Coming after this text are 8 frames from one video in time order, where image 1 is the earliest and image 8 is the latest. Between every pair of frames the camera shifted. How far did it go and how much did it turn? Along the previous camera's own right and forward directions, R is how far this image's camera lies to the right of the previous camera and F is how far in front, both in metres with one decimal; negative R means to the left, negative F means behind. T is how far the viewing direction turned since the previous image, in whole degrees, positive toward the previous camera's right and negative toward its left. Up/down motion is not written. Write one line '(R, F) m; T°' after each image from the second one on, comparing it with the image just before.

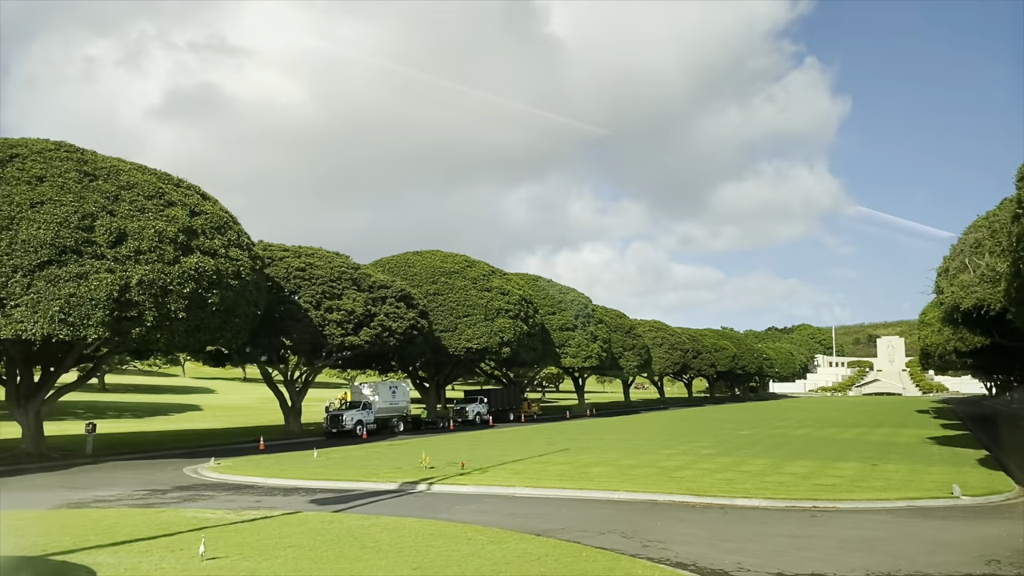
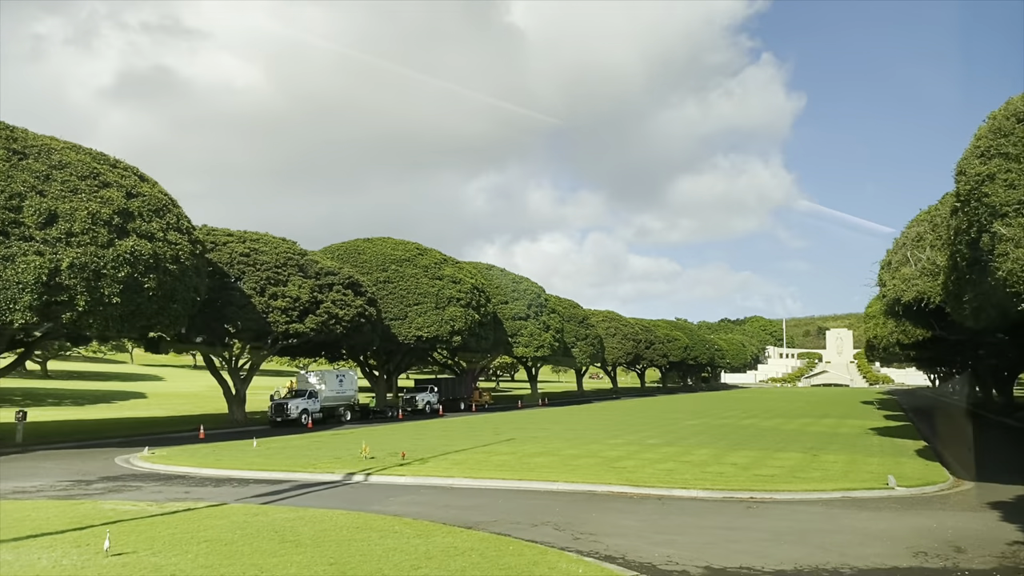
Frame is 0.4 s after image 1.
(+0.3, +0.3) m; +3°
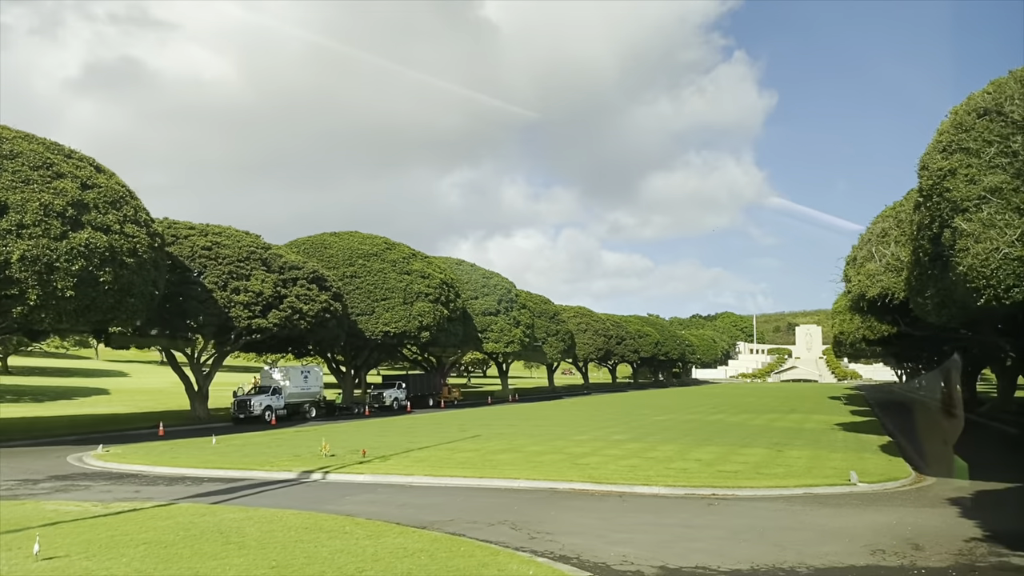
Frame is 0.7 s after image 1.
(+0.2, +0.3) m; +2°
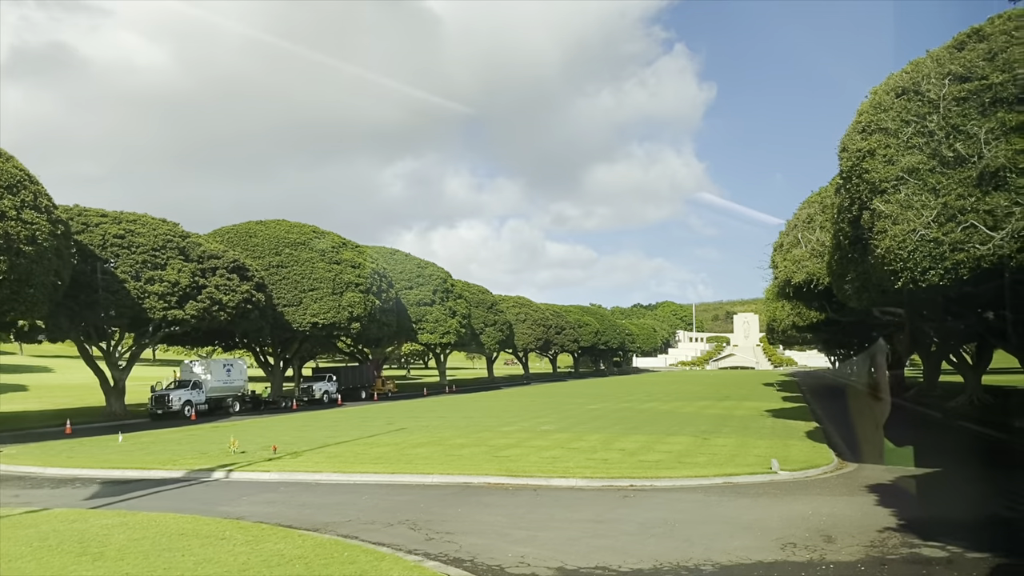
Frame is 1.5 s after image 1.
(+0.6, +0.7) m; +4°
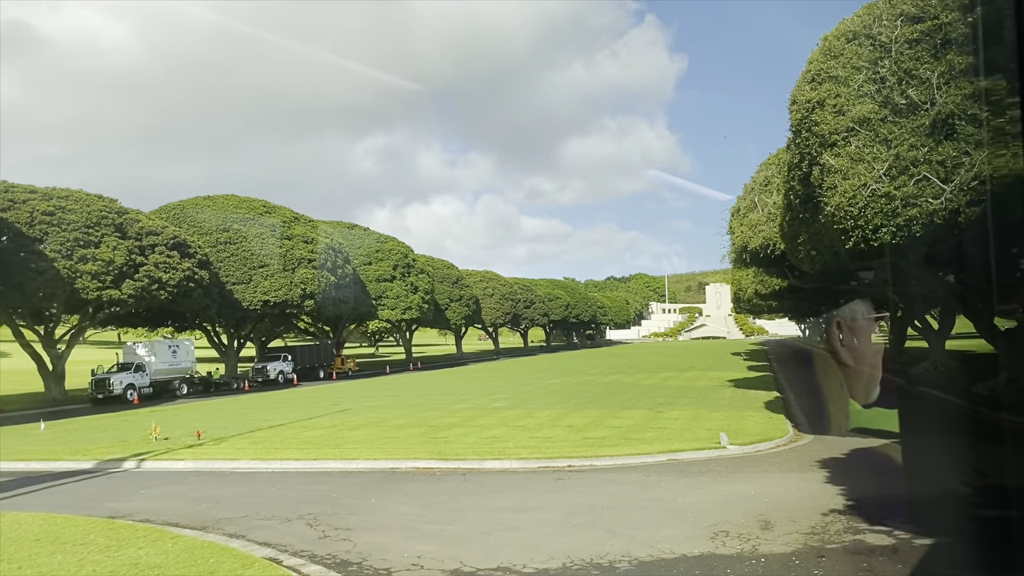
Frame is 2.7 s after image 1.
(+0.8, +1.2) m; +2°
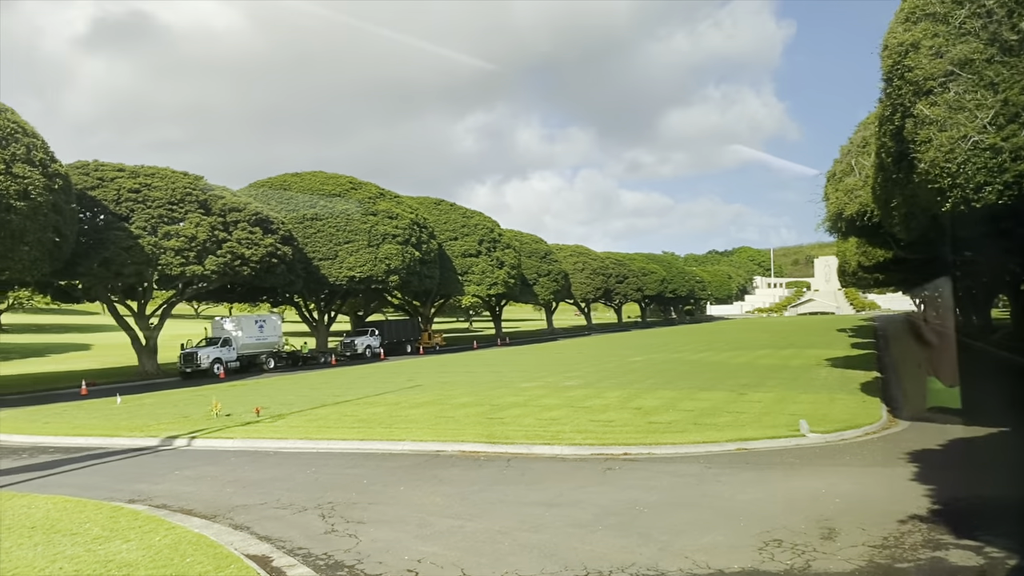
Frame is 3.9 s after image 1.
(+0.8, +1.1) m; -7°
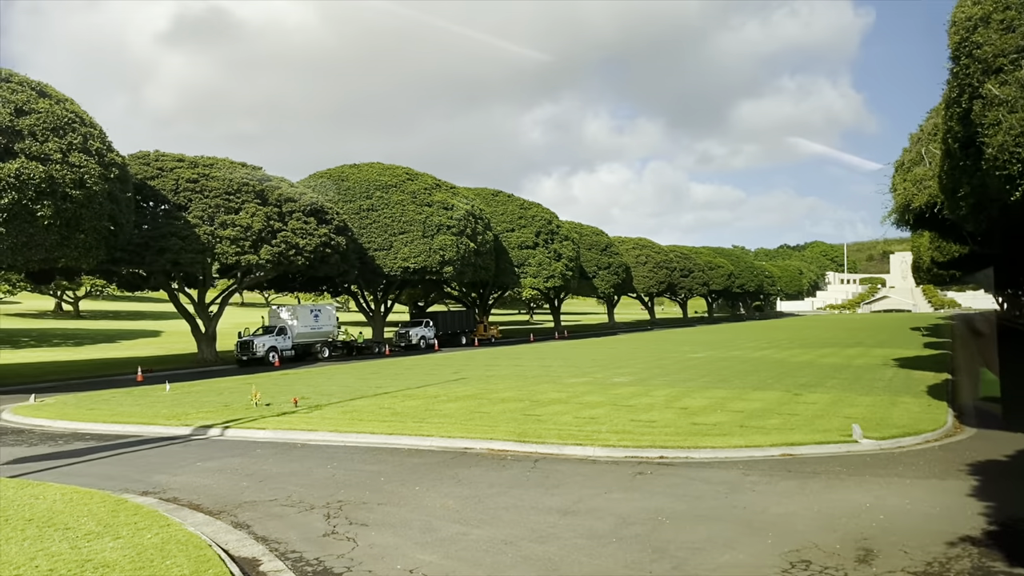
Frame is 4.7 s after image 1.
(+0.5, +0.6) m; -4°
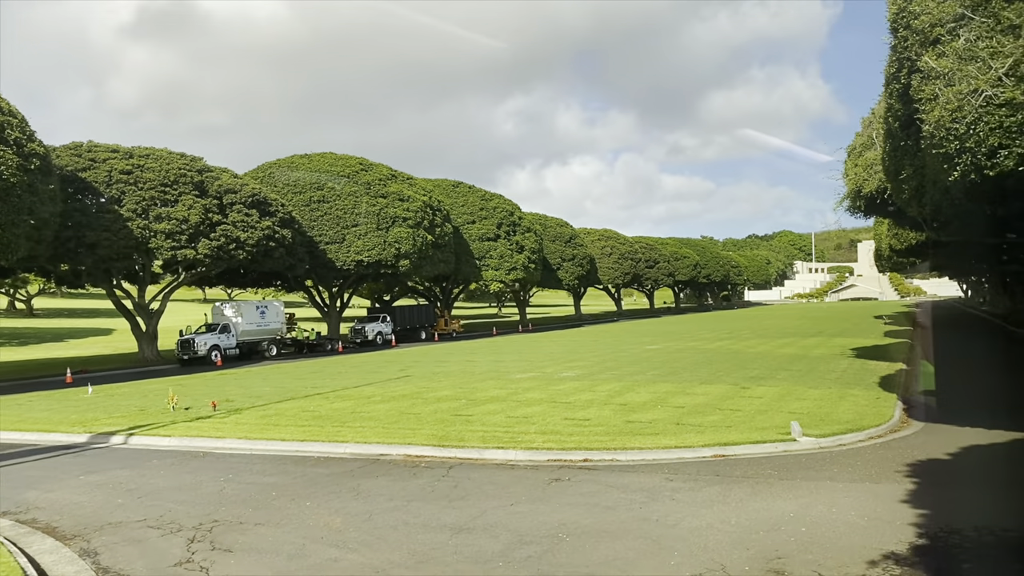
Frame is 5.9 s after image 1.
(+0.8, +0.9) m; +2°
